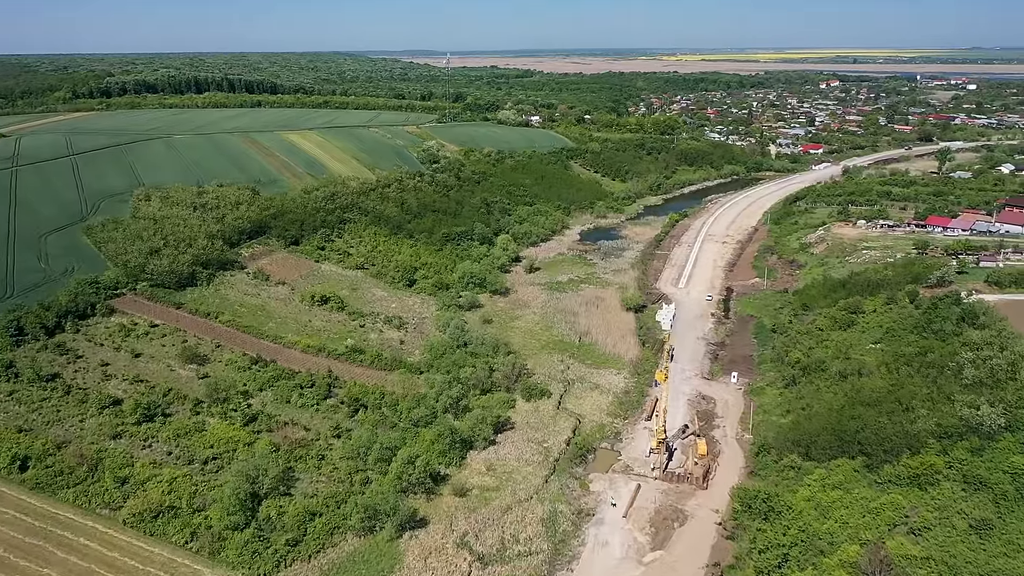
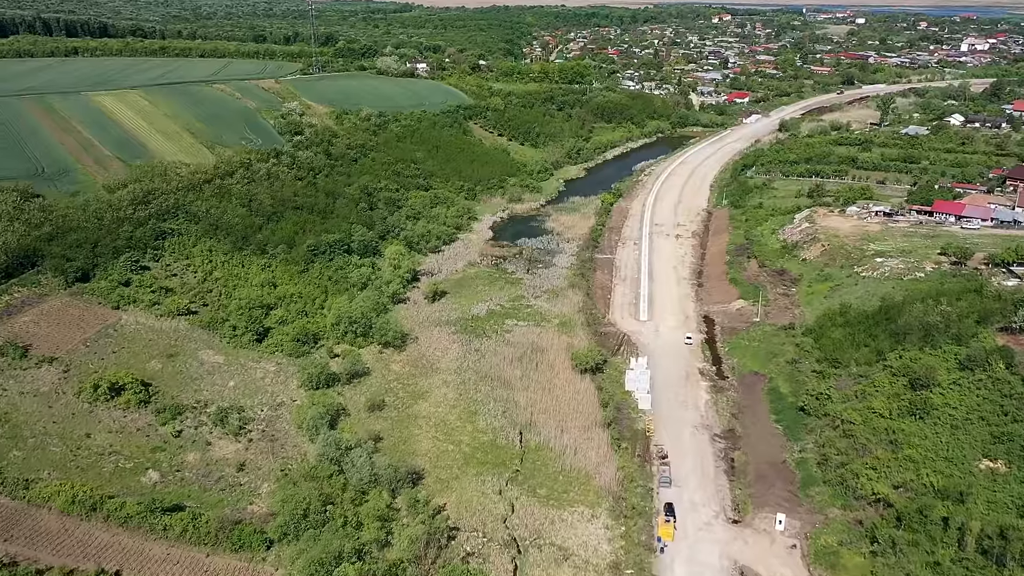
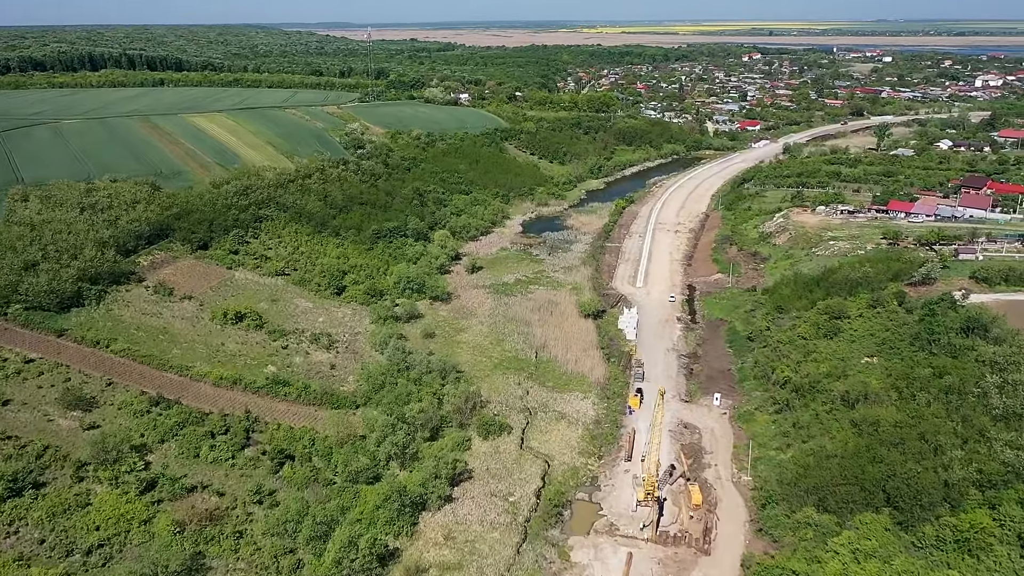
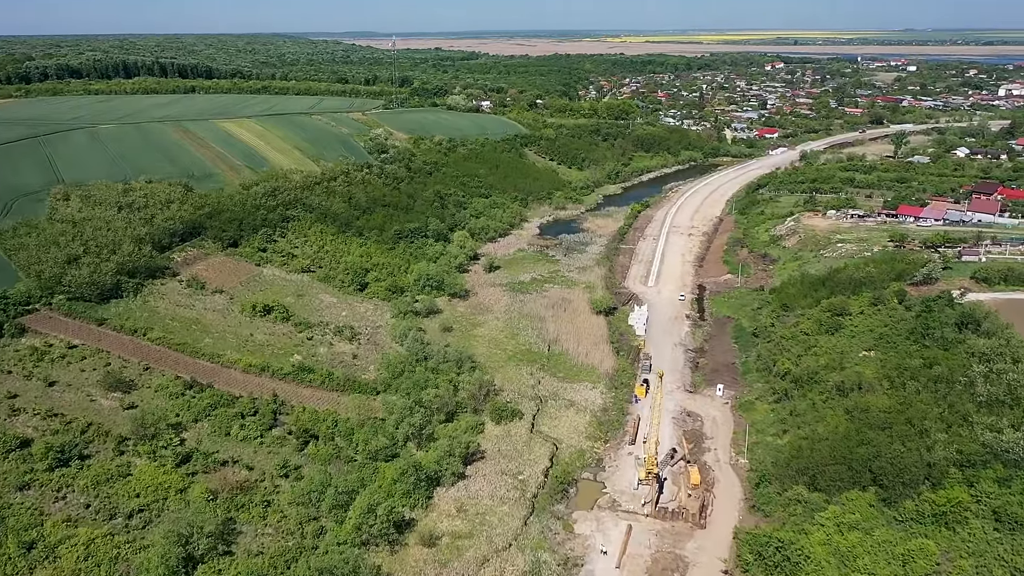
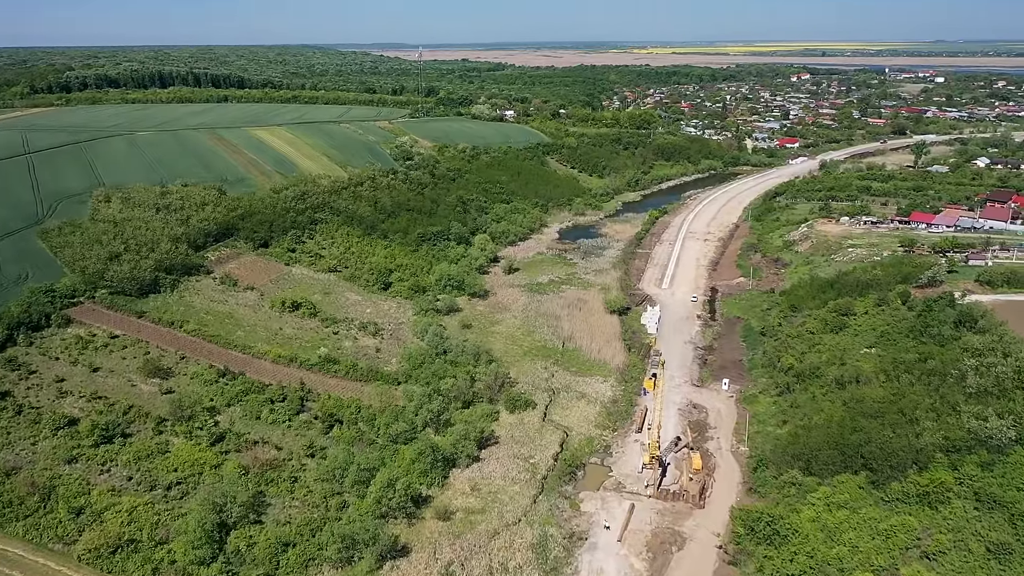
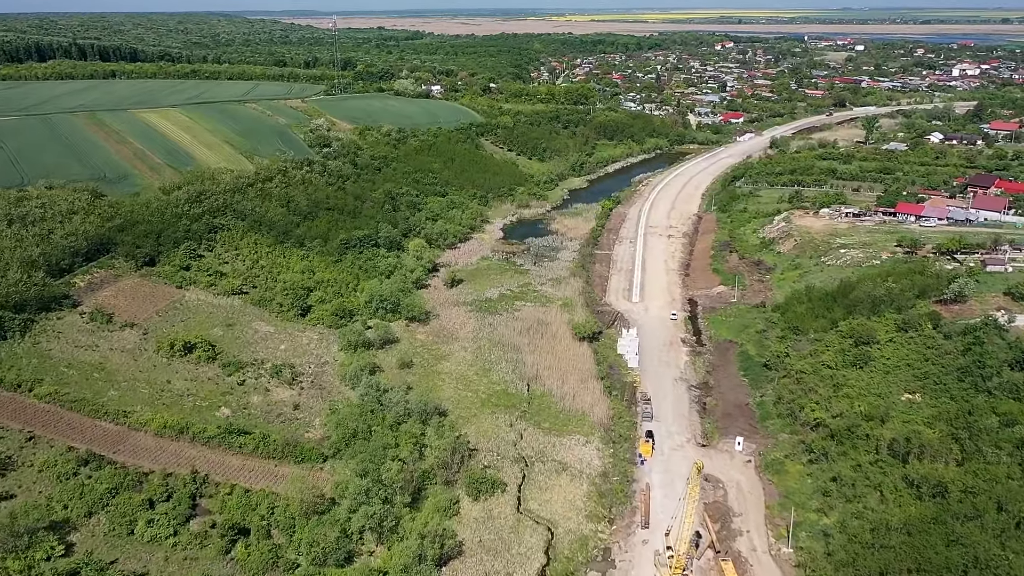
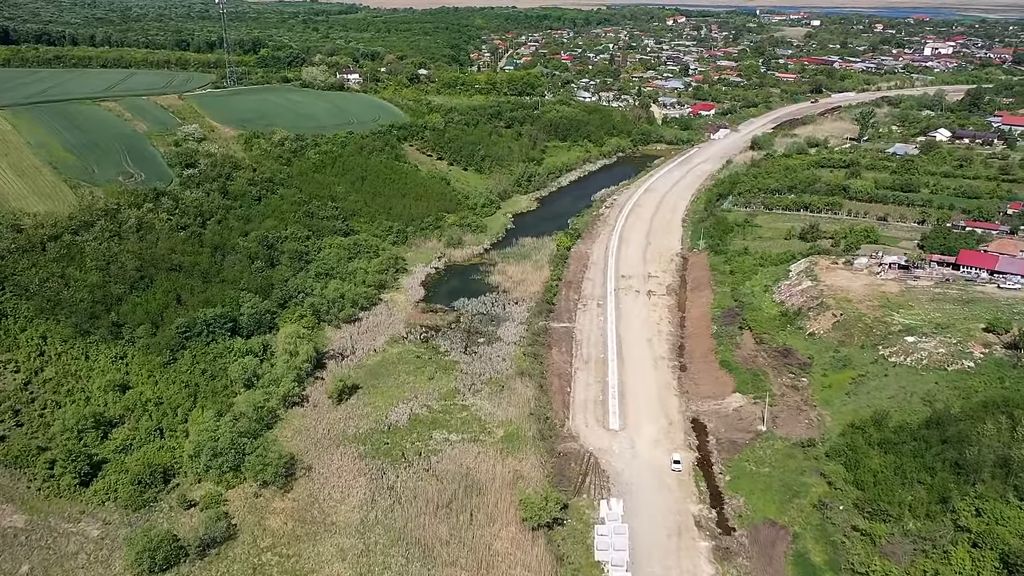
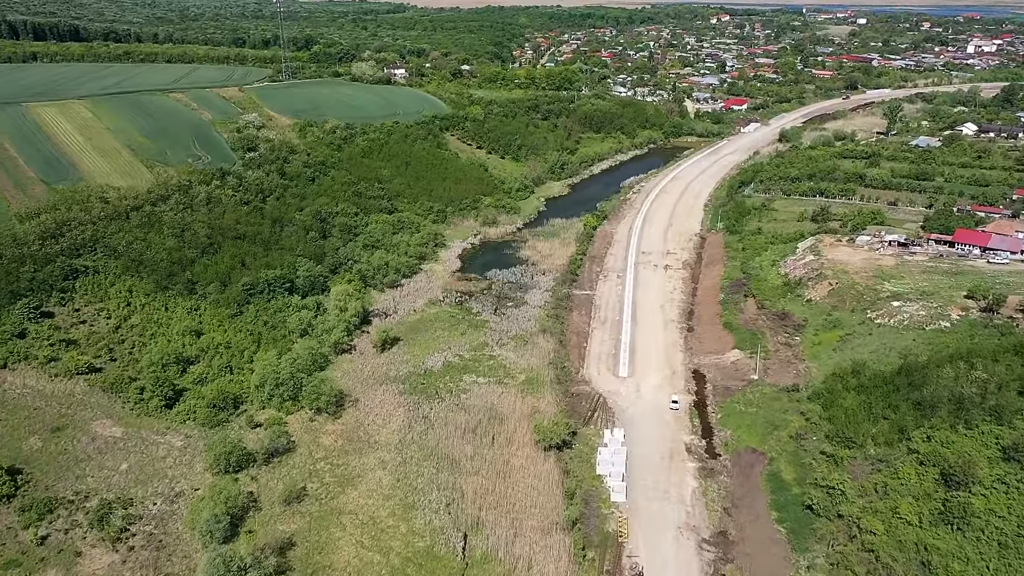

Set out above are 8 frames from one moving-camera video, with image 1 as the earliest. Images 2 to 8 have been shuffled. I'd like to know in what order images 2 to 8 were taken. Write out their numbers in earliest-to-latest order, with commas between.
5, 4, 3, 6, 2, 8, 7
